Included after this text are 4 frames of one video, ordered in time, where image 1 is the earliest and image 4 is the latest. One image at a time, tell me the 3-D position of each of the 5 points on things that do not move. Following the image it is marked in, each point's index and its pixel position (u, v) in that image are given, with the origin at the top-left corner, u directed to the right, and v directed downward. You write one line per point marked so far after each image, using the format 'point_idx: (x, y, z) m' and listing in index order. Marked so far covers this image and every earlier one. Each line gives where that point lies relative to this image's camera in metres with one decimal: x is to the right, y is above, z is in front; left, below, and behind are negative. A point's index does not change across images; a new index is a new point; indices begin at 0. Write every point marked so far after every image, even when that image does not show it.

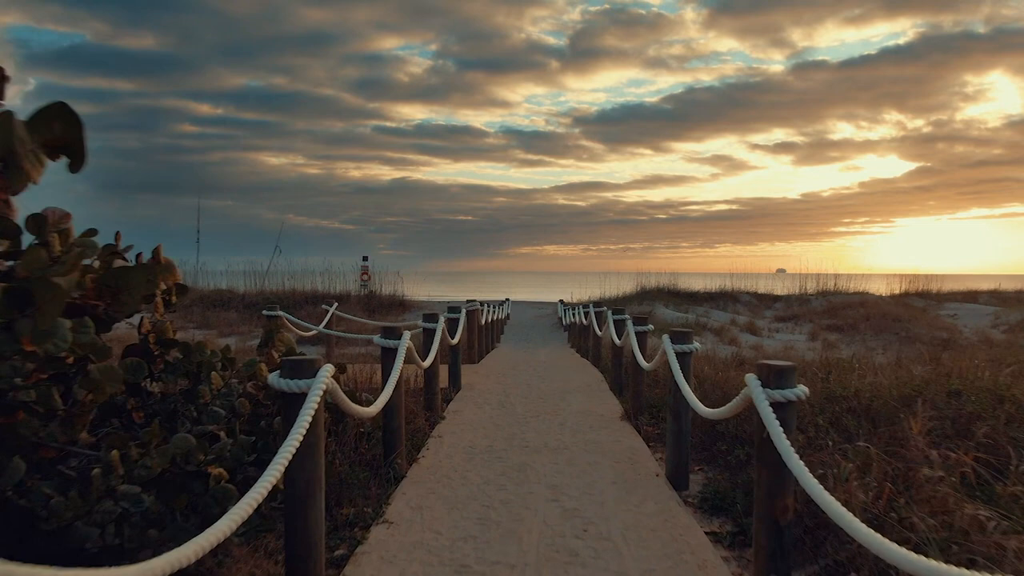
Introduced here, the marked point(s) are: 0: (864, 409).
0: (+2.1, -0.7, +4.7) m
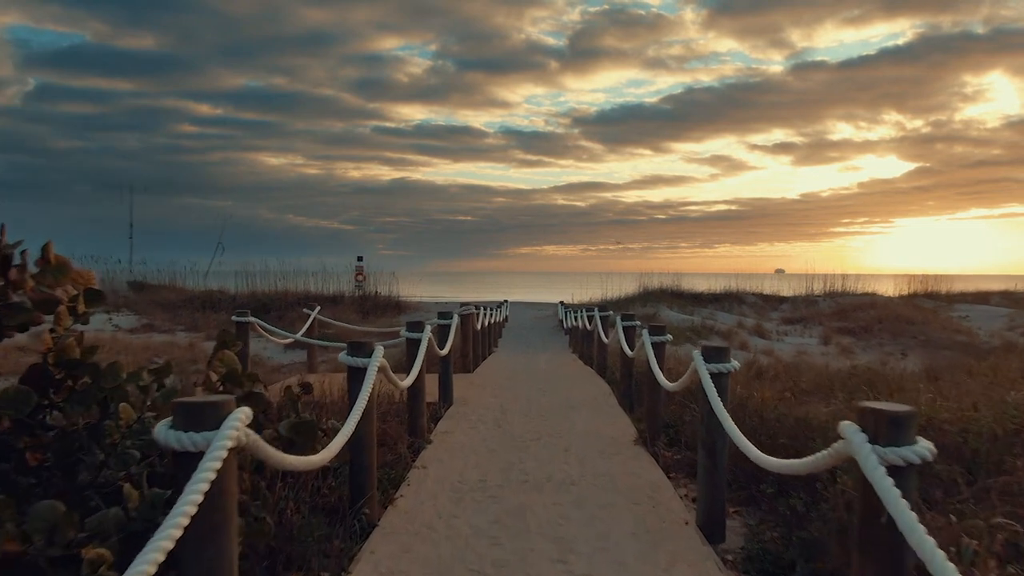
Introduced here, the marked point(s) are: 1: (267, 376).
0: (+2.1, -0.8, +3.7) m
1: (-4.3, -1.6, +14.0) m
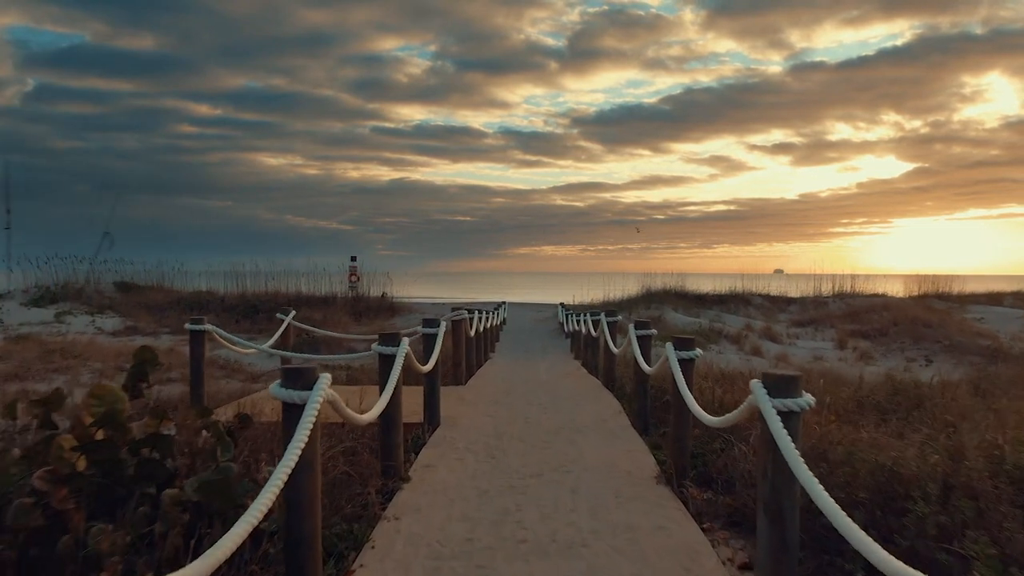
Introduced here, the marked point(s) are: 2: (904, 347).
0: (+2.1, -0.8, +2.6) m
1: (-4.4, -1.6, +12.9) m
2: (+8.9, -1.4, +18.1) m
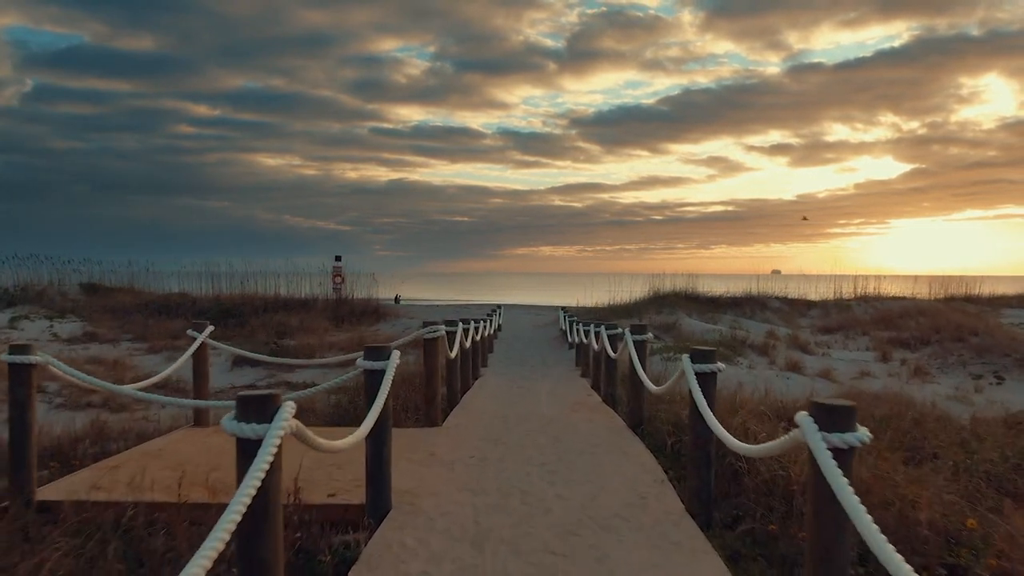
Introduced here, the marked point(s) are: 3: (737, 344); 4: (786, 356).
0: (+2.0, -0.8, +0.1) m
1: (-4.4, -1.6, +10.3) m
2: (+8.8, -1.4, +15.6) m
3: (+5.0, -1.3, +17.7) m
4: (+5.8, -1.4, +16.8) m
